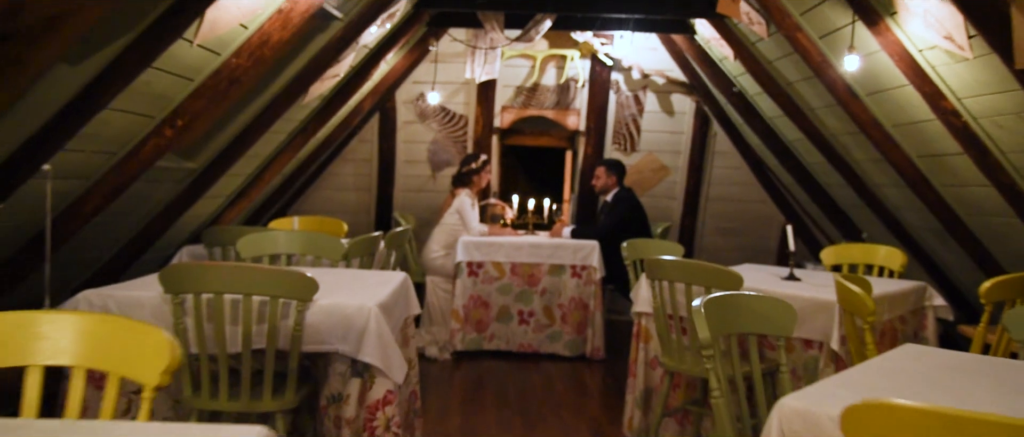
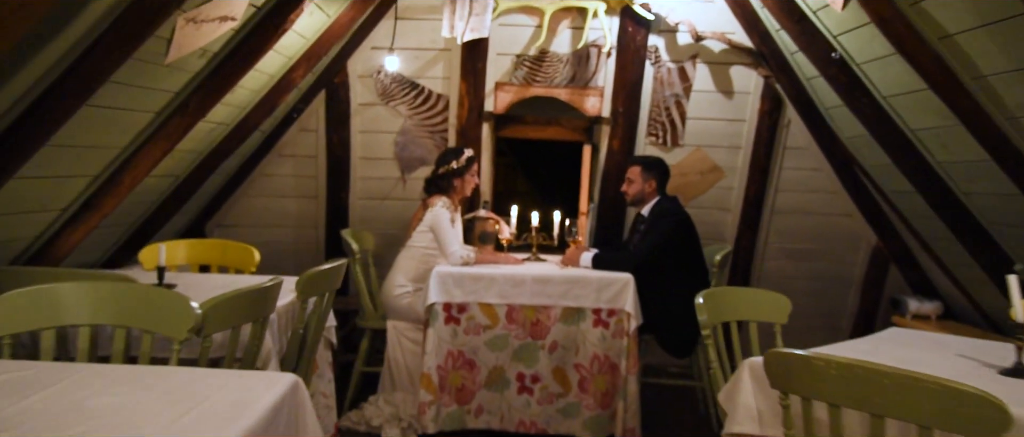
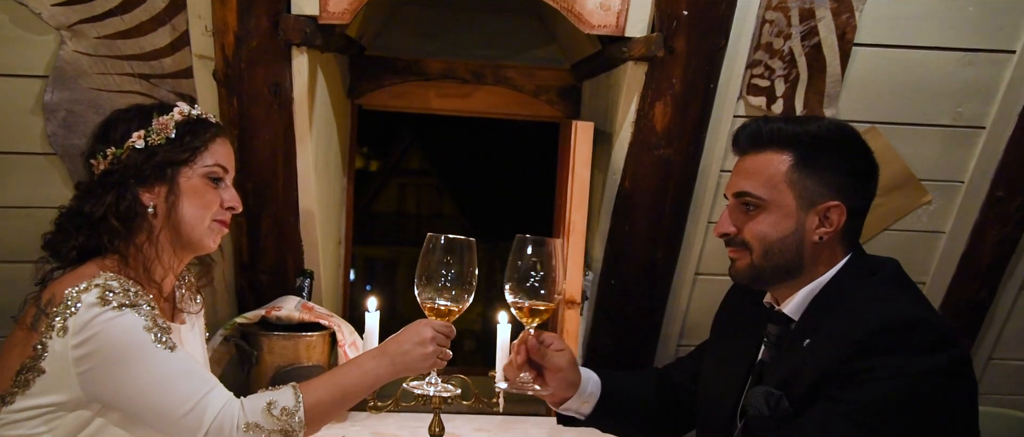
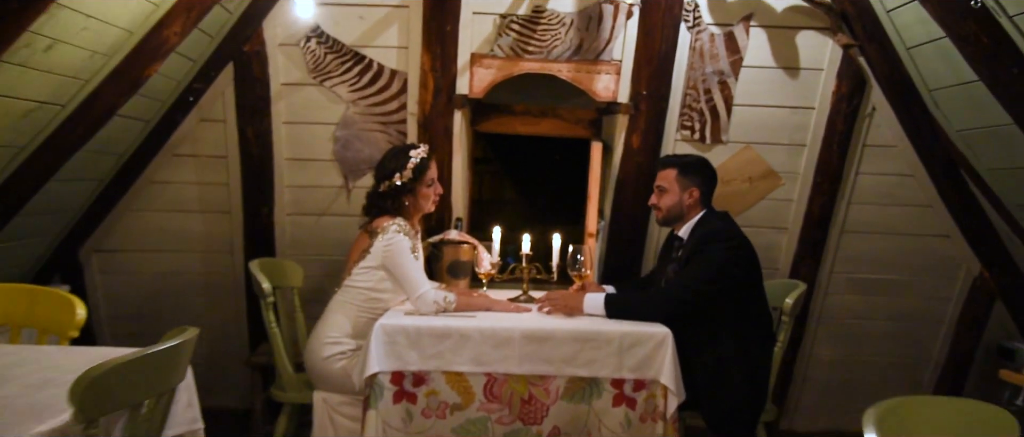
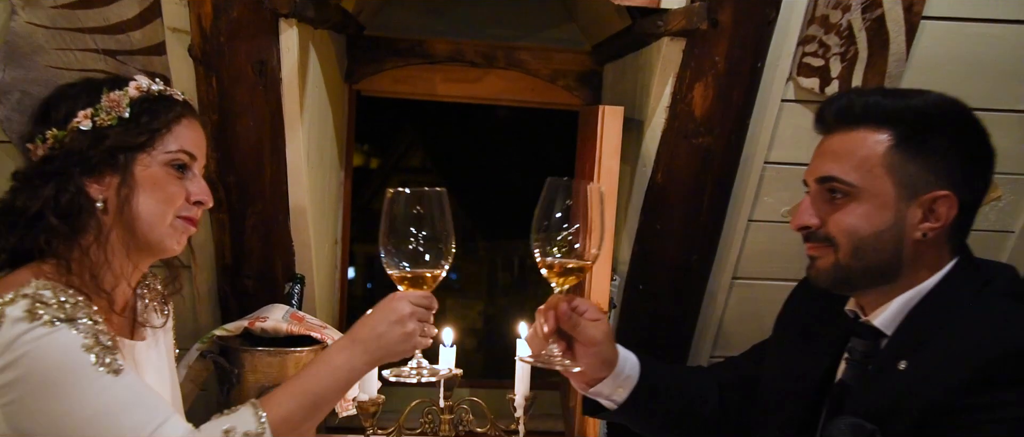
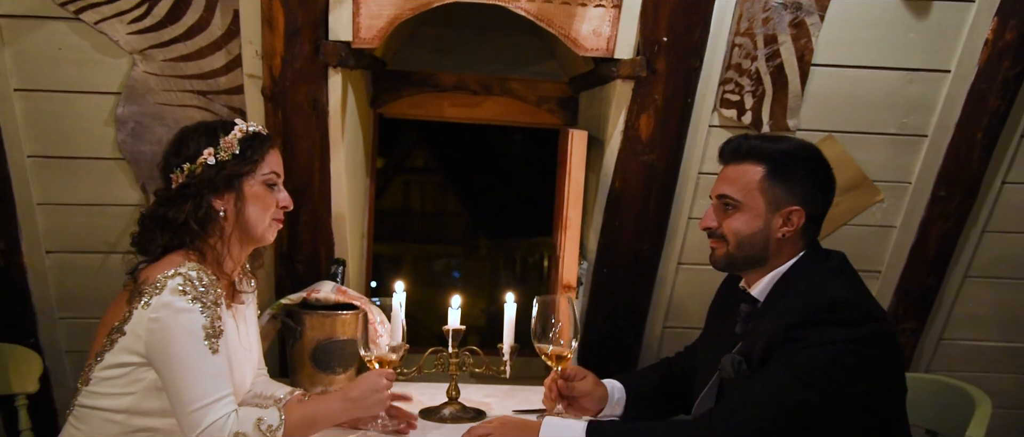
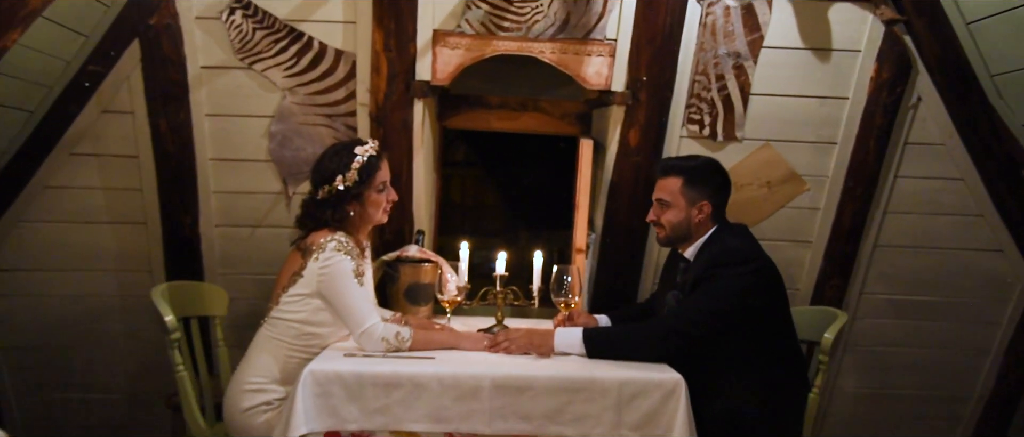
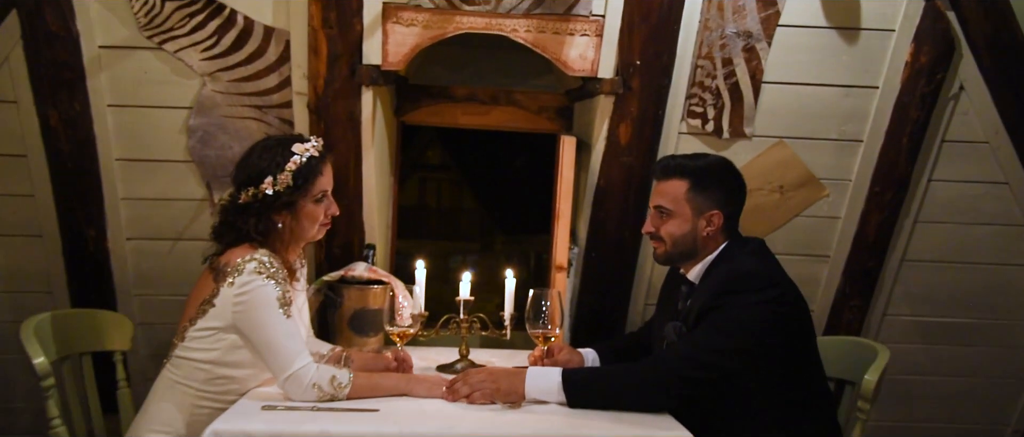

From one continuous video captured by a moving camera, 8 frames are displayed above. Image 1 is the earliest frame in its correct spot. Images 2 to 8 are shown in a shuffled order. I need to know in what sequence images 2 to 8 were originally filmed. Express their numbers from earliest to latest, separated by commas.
2, 4, 7, 8, 6, 3, 5
